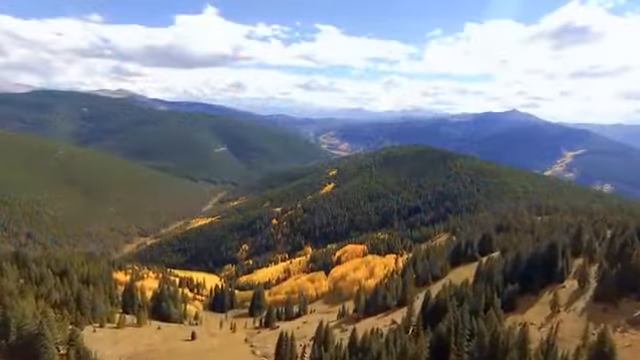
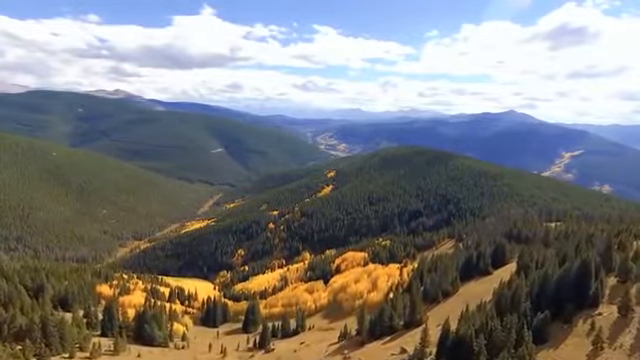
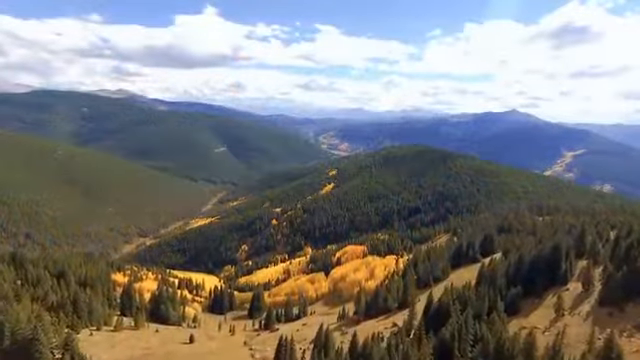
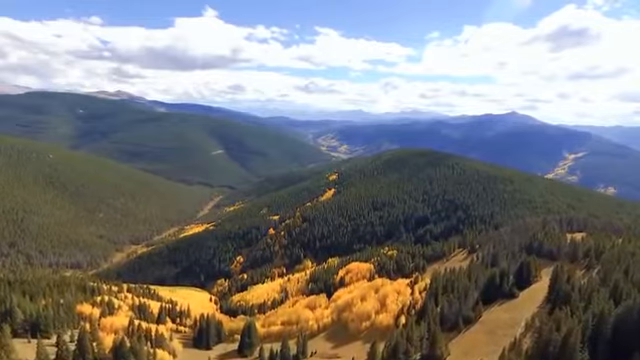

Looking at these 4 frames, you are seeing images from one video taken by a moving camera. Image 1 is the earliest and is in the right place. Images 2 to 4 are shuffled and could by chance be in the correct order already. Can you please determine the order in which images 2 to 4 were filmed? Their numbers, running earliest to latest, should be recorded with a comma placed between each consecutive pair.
3, 2, 4
